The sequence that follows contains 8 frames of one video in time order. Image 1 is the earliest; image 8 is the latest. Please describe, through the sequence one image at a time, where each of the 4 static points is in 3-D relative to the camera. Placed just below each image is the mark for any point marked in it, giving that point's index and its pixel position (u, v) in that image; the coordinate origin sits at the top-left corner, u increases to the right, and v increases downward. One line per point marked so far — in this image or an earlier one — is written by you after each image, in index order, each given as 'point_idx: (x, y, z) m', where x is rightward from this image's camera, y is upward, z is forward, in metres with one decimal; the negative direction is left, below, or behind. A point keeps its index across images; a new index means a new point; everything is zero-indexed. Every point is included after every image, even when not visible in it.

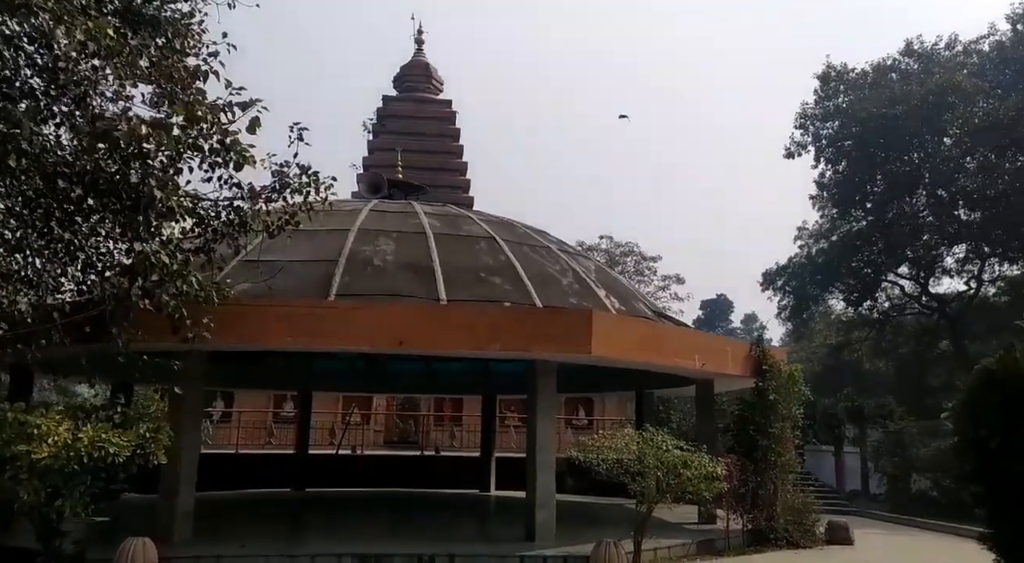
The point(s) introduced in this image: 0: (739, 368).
0: (+3.4, -1.3, +11.6) m
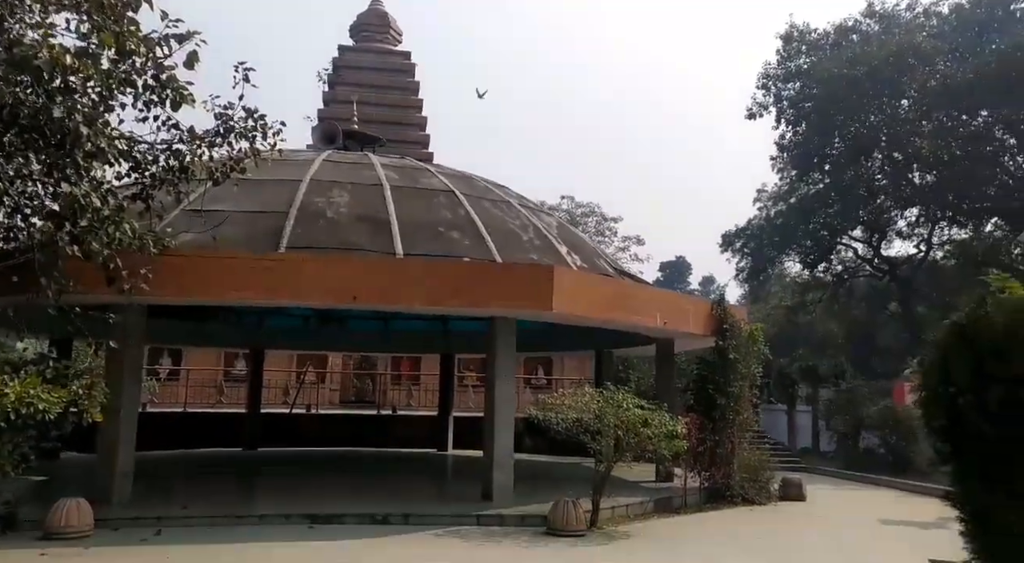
0: (+2.8, -0.7, +11.5) m
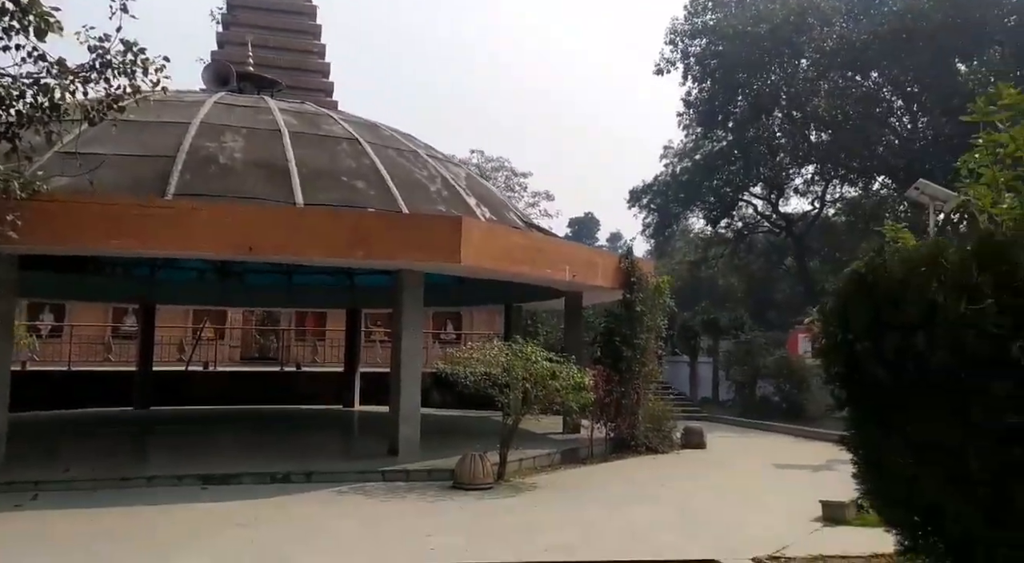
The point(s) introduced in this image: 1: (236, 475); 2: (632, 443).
0: (+1.4, 0.0, +11.5) m
1: (-3.0, -2.1, +8.3) m
2: (+1.8, -2.5, +11.8) m
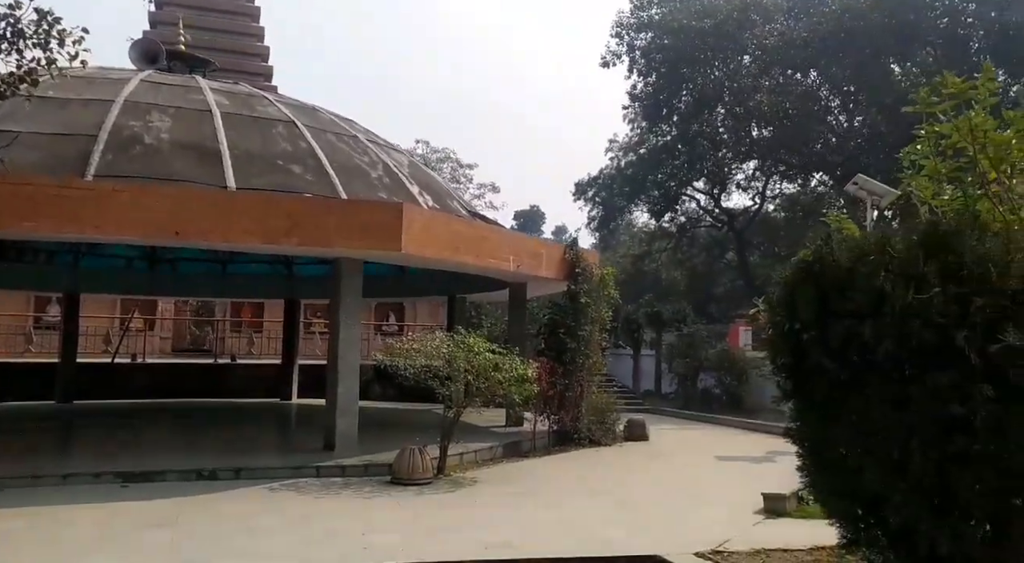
0: (+0.6, +0.2, +11.4) m
1: (-3.6, -1.9, +7.9) m
2: (+1.0, -2.4, +11.7) m
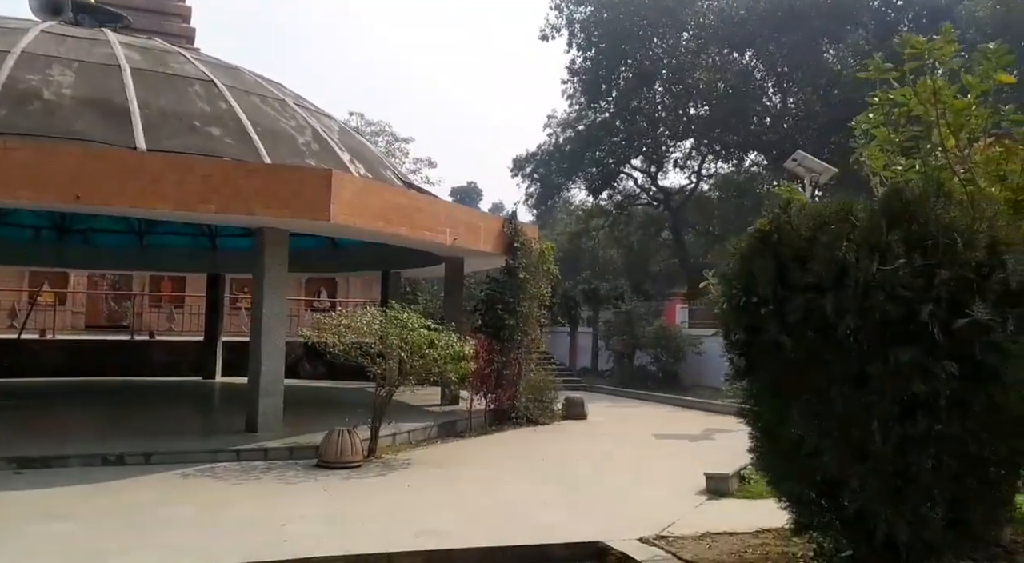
0: (-0.3, +0.5, +11.0) m
1: (-4.2, -1.6, +7.2) m
2: (0.0, -2.0, +11.4) m
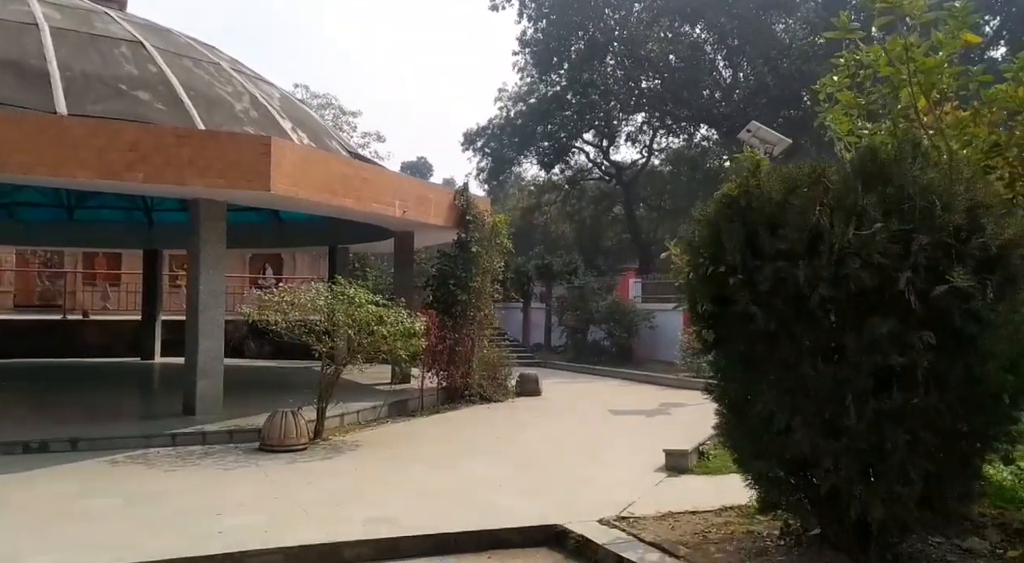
0: (-1.0, +0.9, +10.6) m
1: (-4.6, -1.4, +6.7) m
2: (-0.7, -1.6, +11.2) m
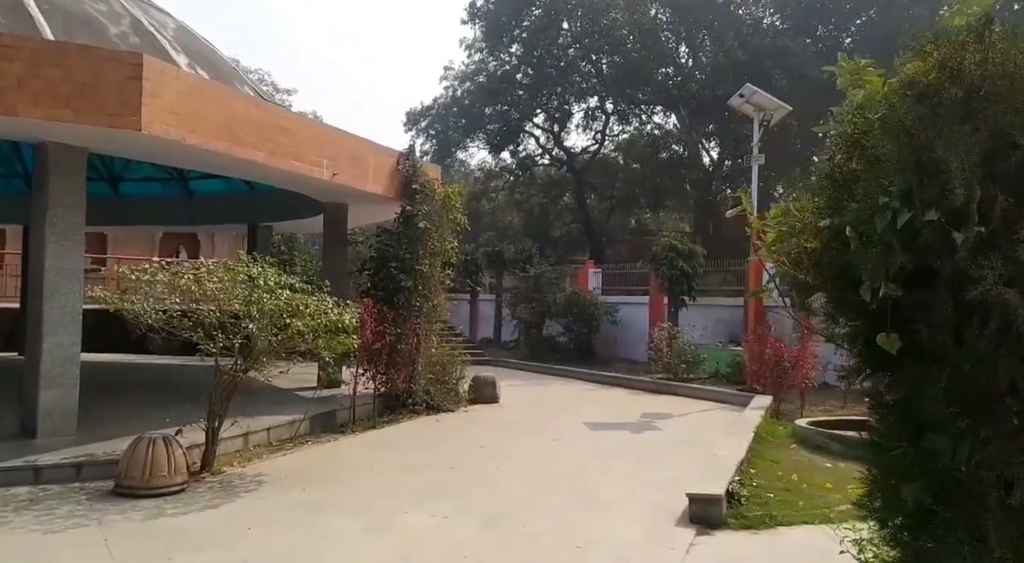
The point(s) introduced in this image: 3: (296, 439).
0: (-1.4, +1.1, +8.6) m
1: (-4.8, -1.2, +4.4) m
2: (-1.2, -1.4, +9.2) m
3: (-2.0, -1.5, +7.2) m
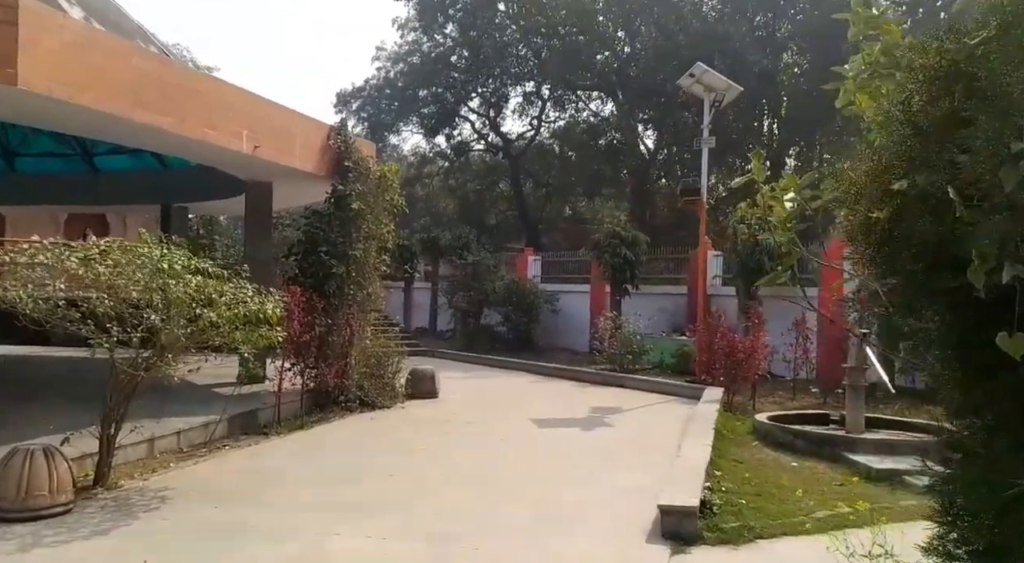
0: (-2.0, +1.2, +7.8) m
1: (-5.0, -1.1, +3.3) m
2: (-1.9, -1.3, +8.4) m
3: (-2.5, -1.3, +6.4) m
